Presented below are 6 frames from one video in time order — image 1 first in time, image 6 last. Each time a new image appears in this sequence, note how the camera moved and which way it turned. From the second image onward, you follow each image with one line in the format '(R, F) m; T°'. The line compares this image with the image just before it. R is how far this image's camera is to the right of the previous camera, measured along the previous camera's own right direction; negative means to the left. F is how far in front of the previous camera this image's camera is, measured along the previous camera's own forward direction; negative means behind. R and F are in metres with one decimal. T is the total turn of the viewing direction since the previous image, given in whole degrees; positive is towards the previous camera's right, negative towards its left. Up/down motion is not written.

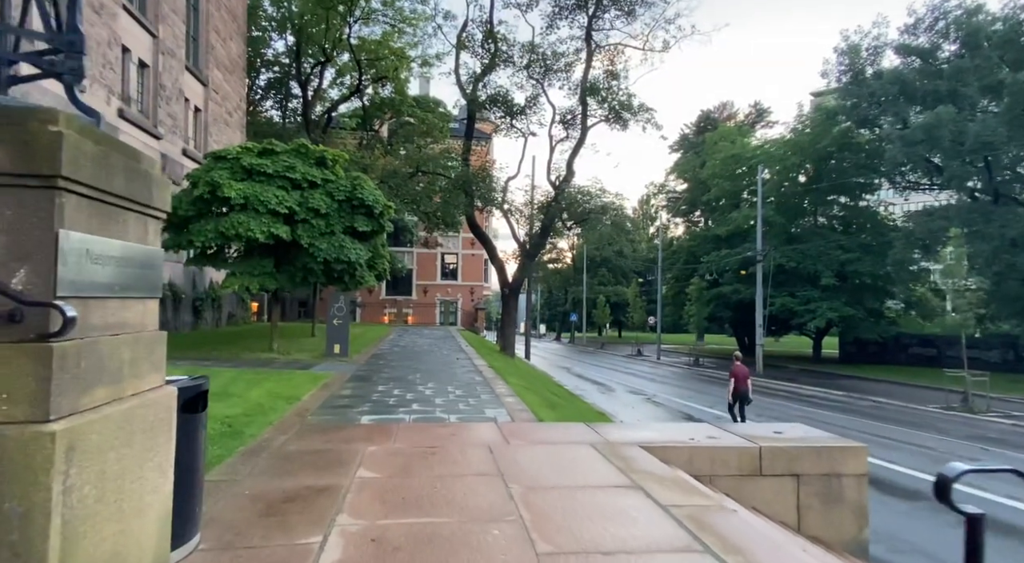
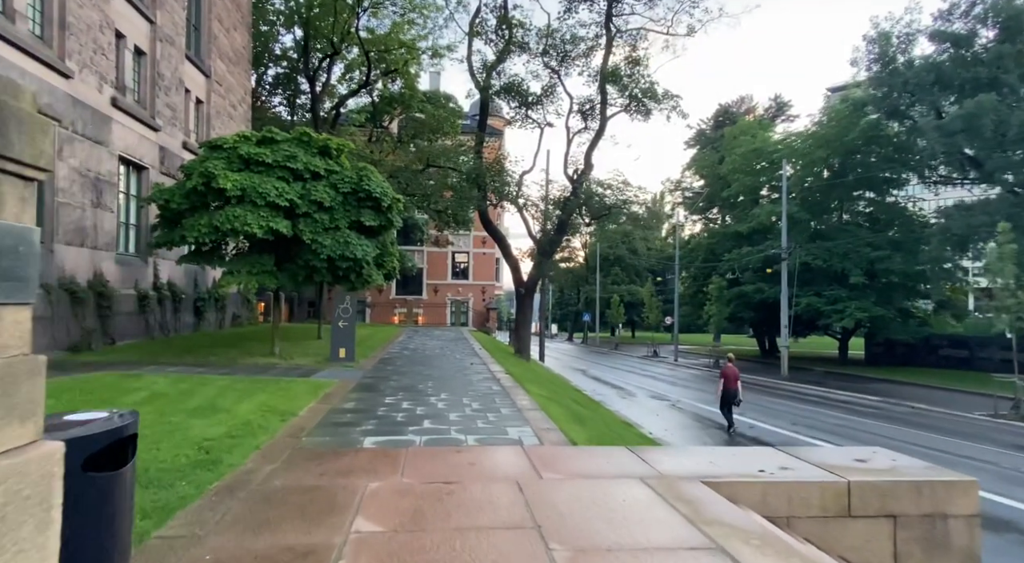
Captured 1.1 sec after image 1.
(-0.2, +1.3) m; -1°
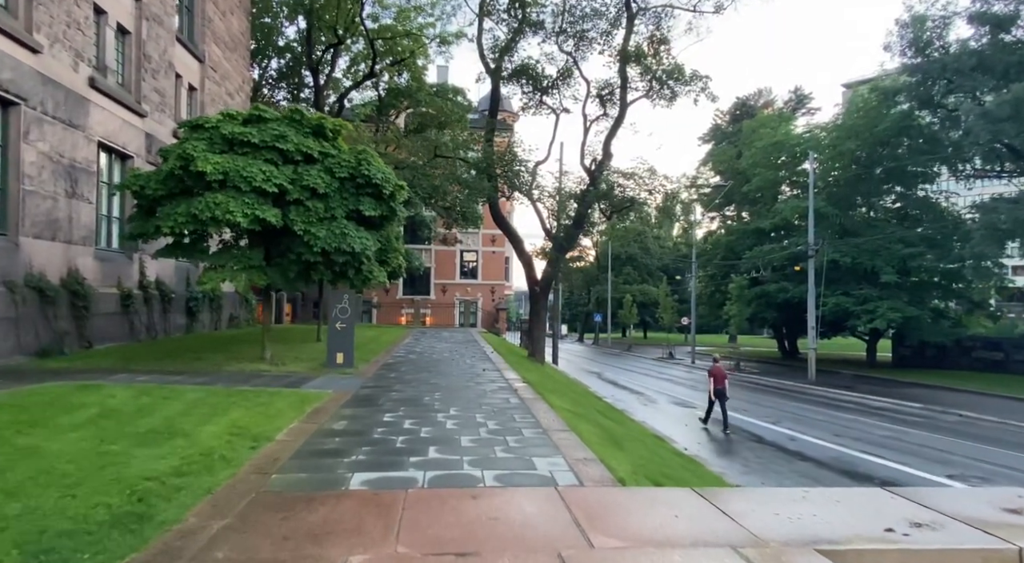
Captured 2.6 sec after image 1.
(-0.2, +1.7) m; -1°
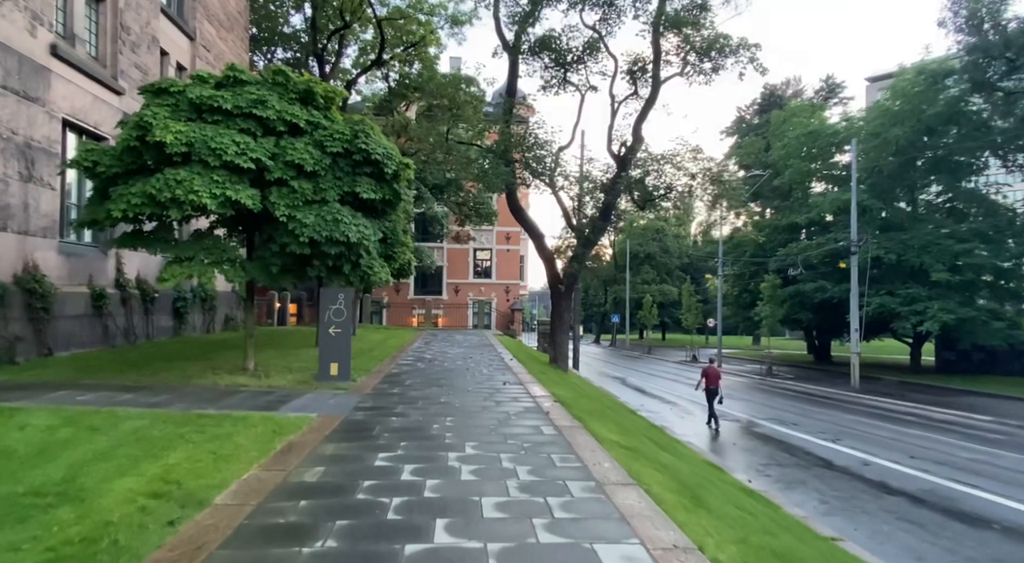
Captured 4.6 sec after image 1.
(-0.3, +2.4) m; -1°
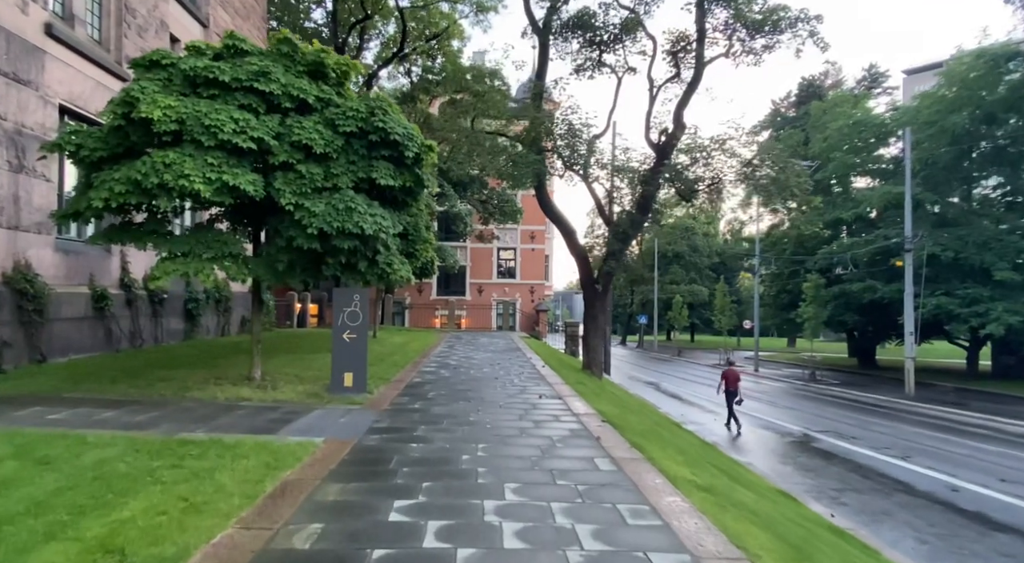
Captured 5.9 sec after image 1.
(-0.3, +1.6) m; -2°
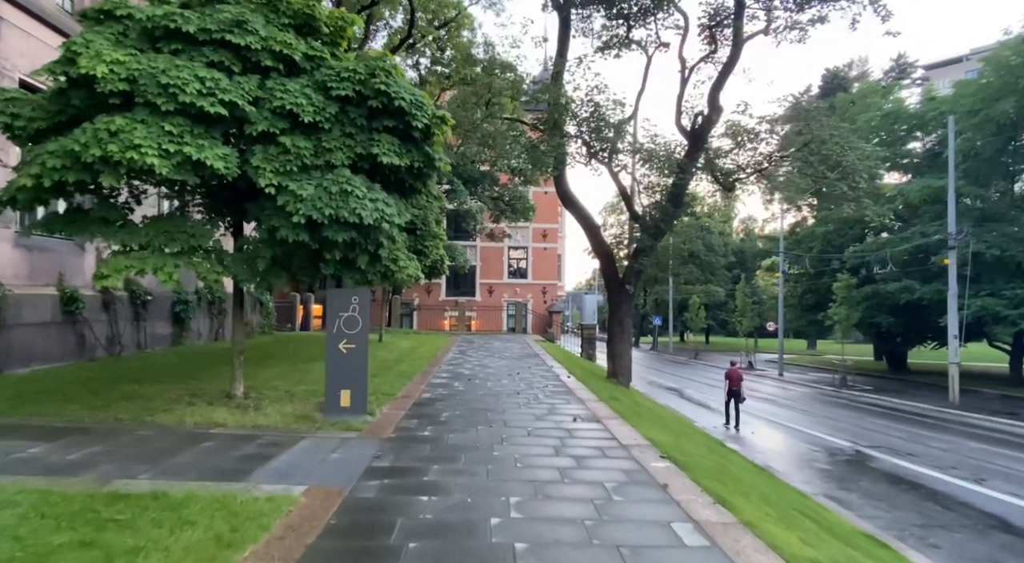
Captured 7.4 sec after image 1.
(-0.3, +1.8) m; -1°
